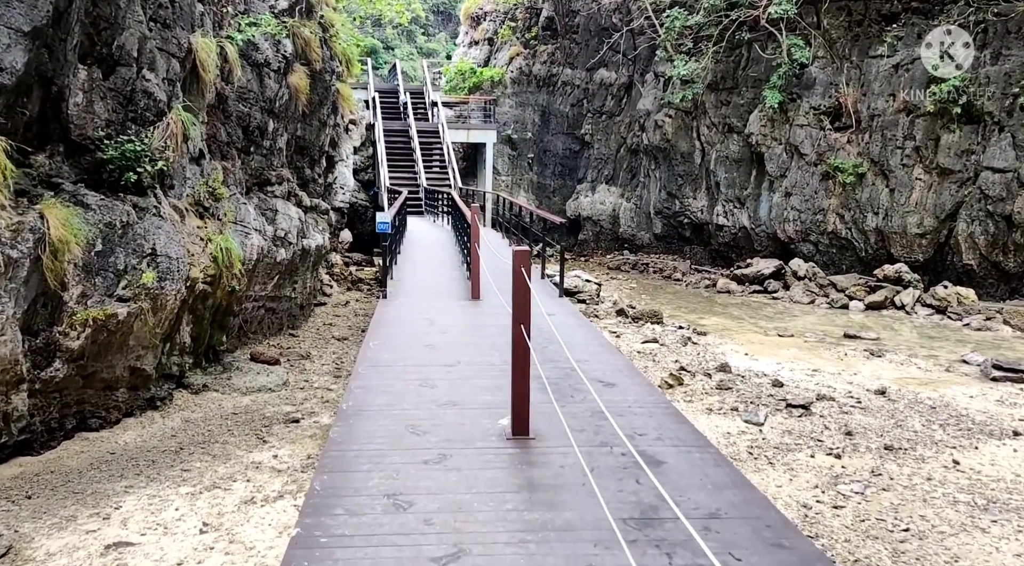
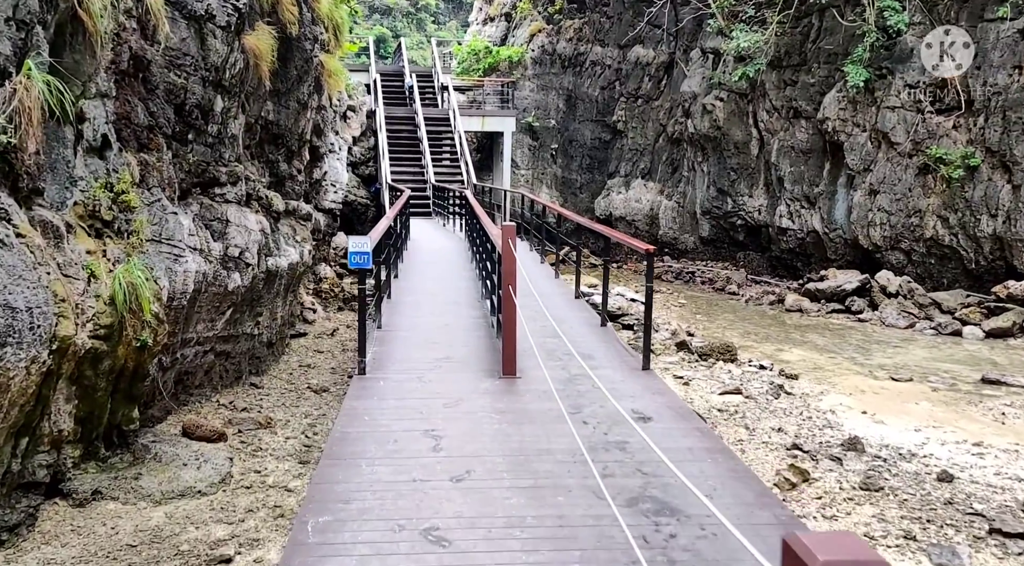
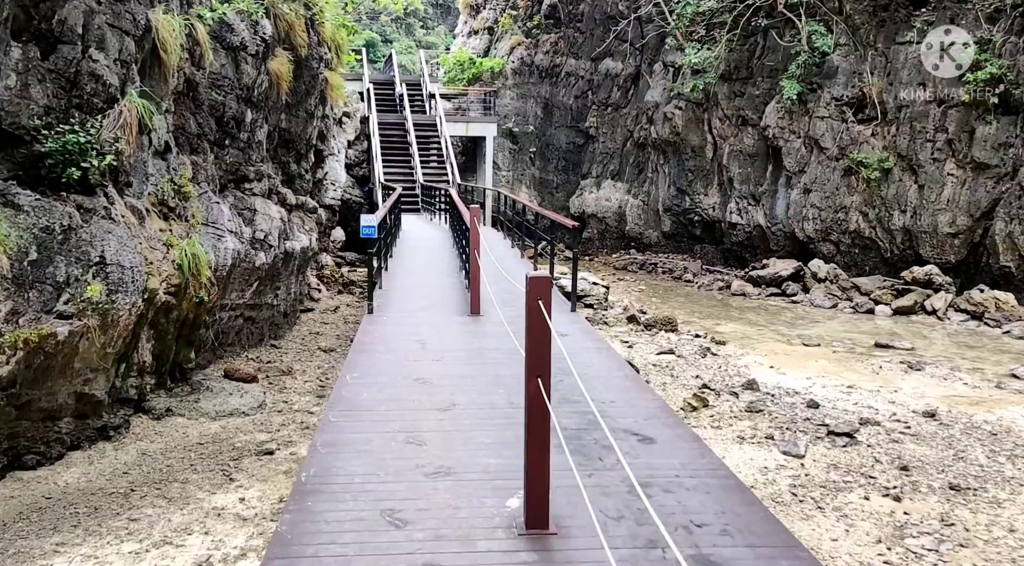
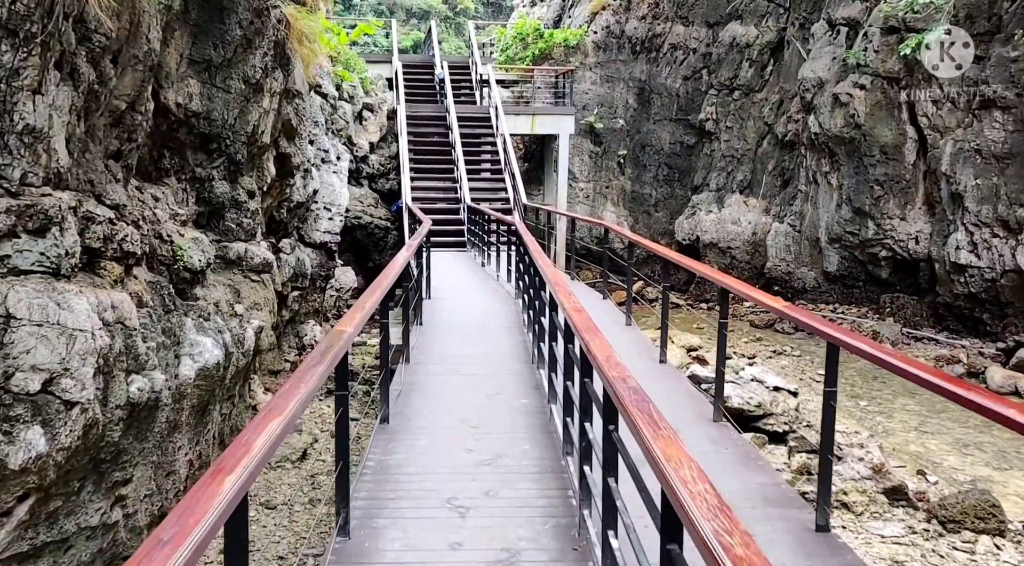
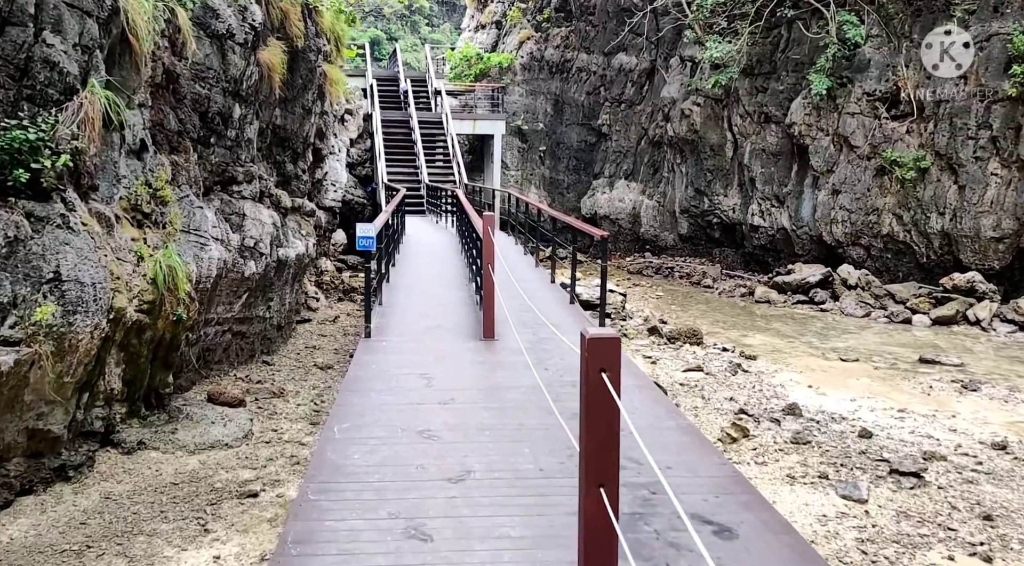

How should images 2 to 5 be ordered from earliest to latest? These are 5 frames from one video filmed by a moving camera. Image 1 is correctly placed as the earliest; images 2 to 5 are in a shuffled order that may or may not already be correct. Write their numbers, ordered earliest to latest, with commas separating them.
3, 5, 2, 4
